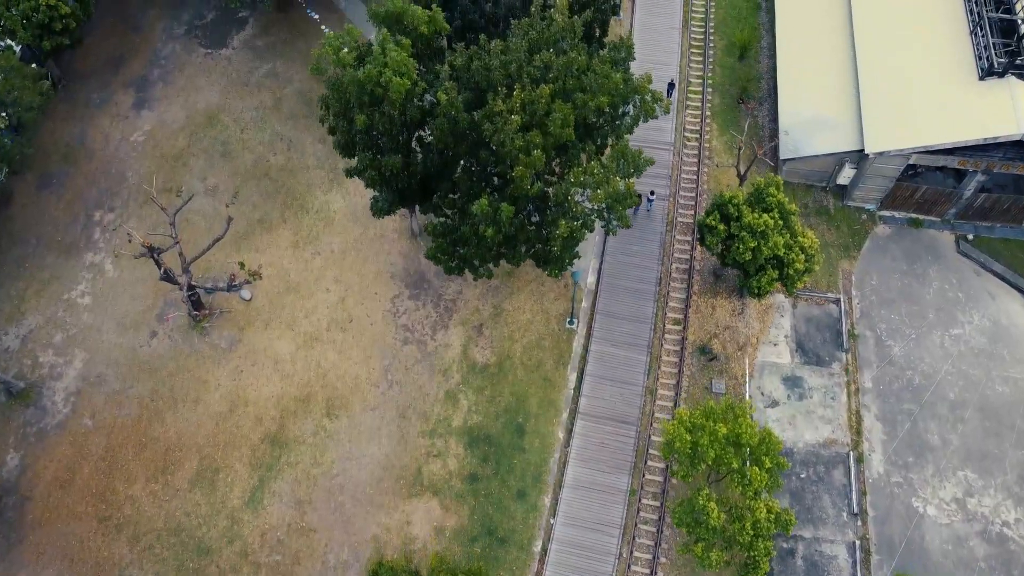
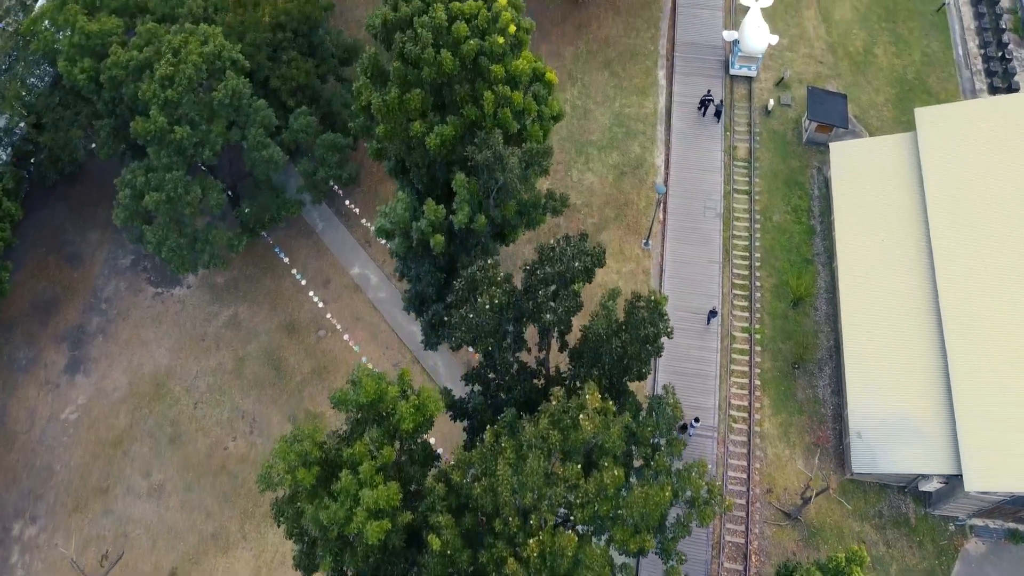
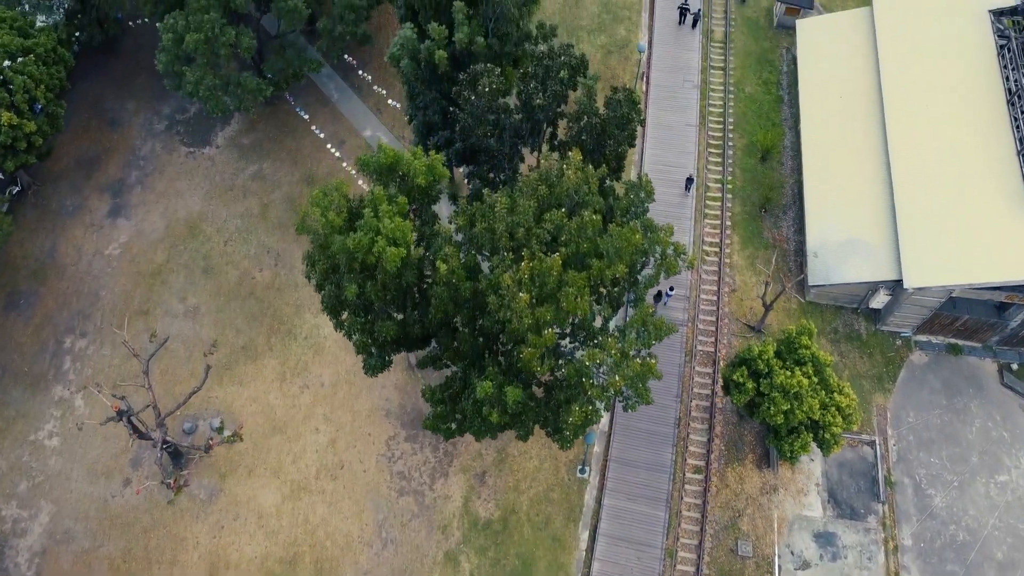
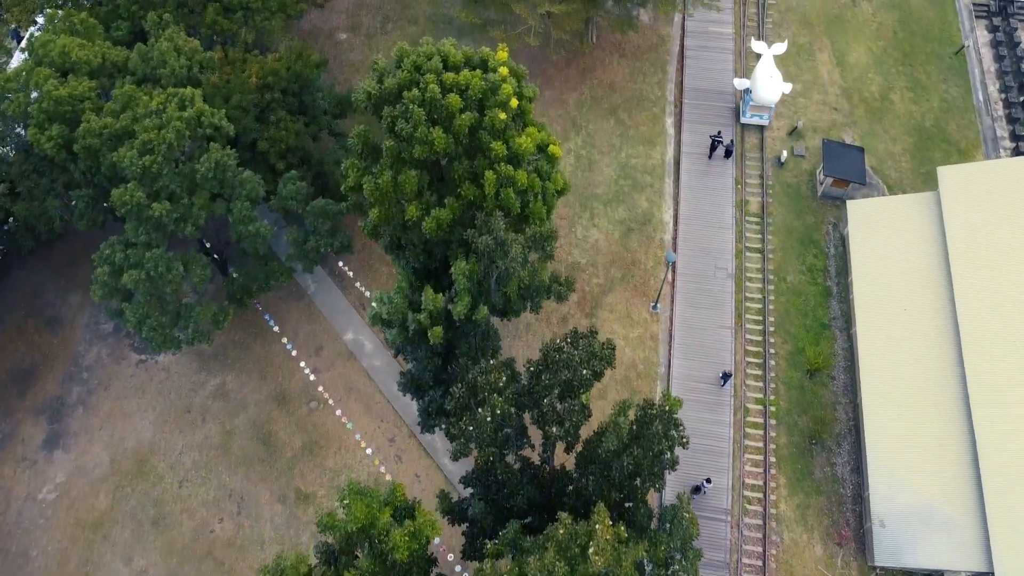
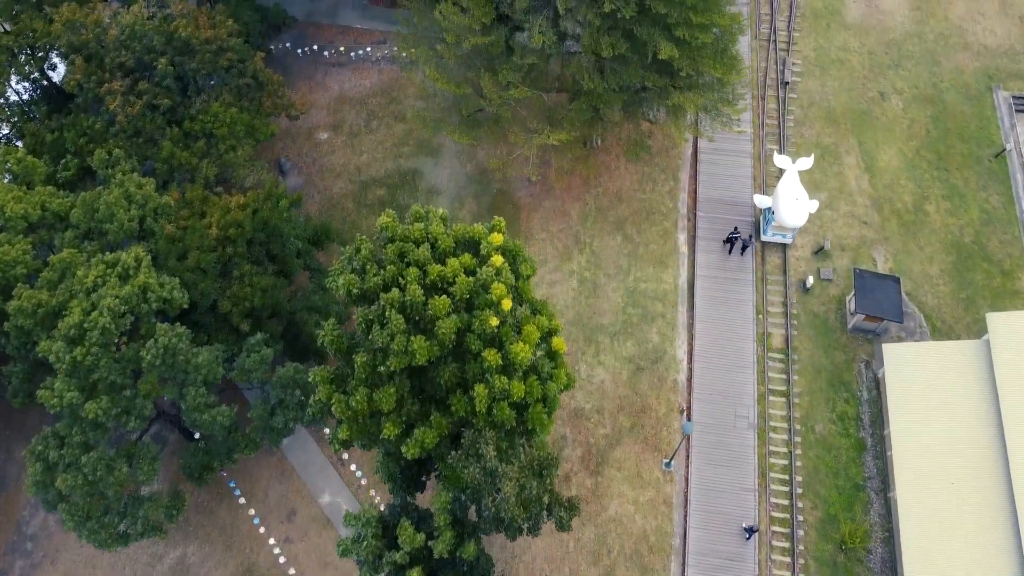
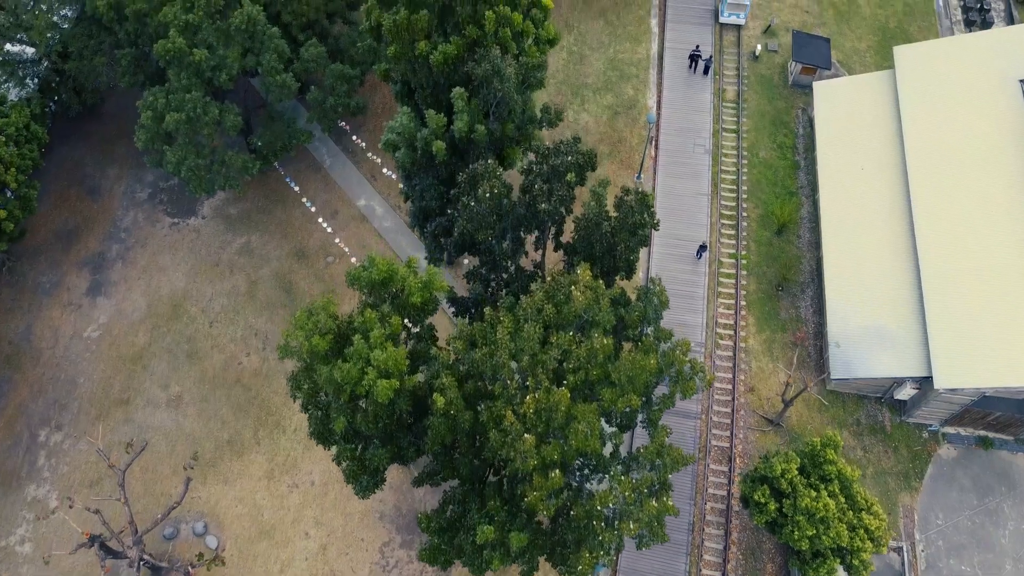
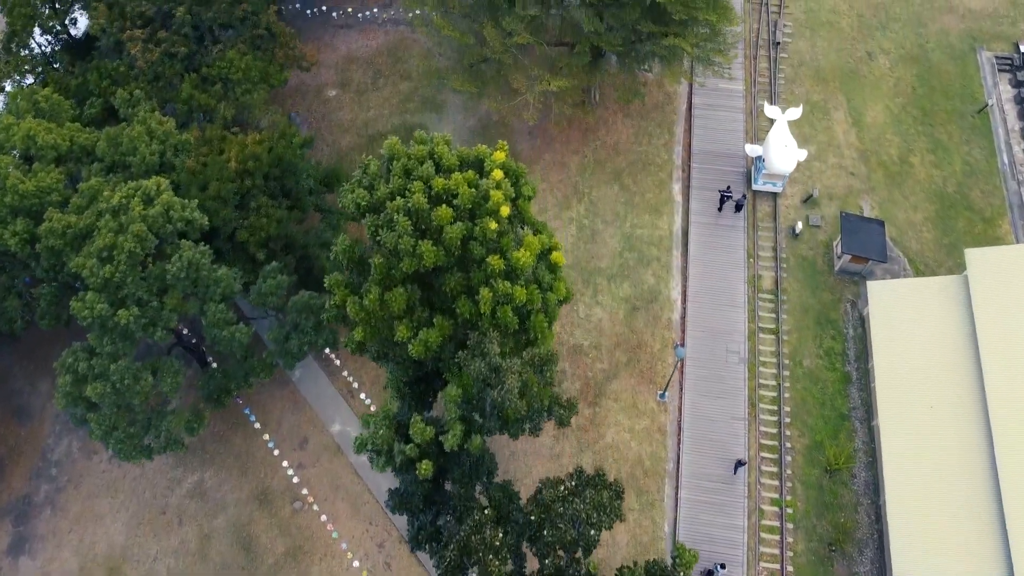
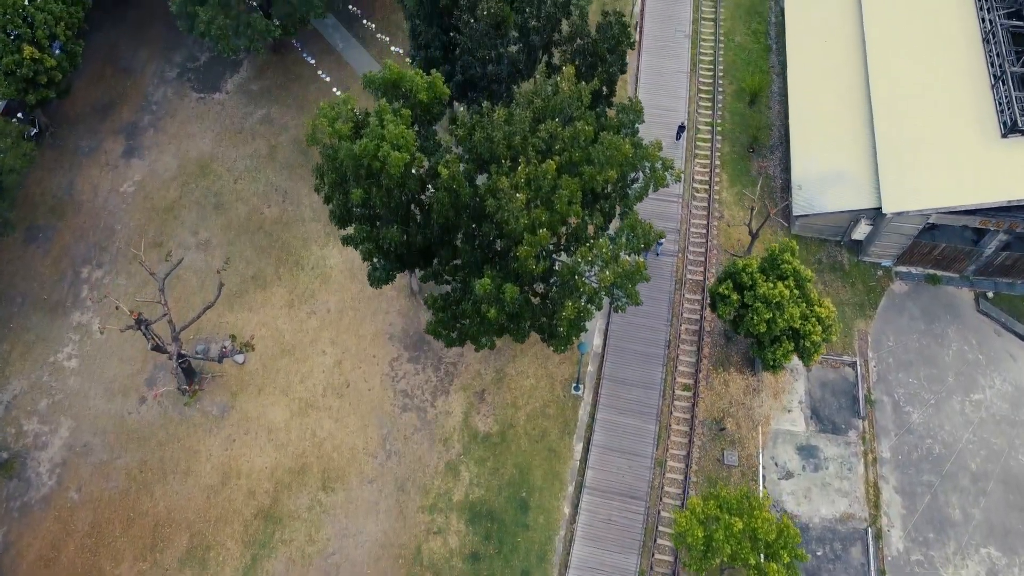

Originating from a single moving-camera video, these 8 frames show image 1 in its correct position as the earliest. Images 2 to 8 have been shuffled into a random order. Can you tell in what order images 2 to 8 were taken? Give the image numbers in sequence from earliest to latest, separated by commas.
8, 3, 6, 2, 4, 7, 5
